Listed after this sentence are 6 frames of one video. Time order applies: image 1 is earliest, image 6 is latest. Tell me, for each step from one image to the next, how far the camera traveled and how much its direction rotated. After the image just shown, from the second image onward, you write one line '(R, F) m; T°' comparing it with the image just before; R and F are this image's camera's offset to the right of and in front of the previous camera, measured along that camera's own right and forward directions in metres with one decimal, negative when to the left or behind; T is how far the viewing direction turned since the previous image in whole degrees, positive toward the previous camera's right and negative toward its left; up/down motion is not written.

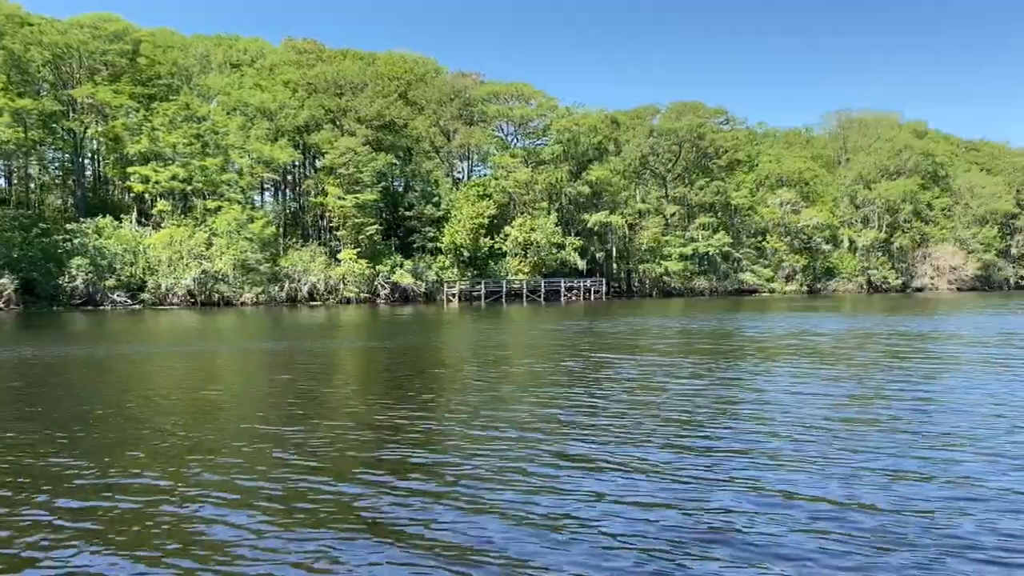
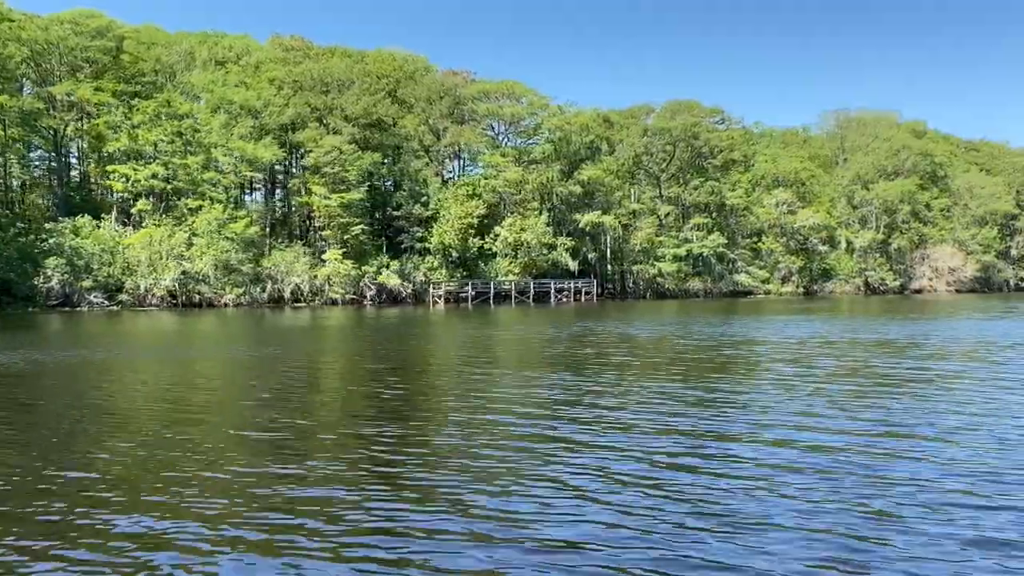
(+0.7, +0.8) m; 0°
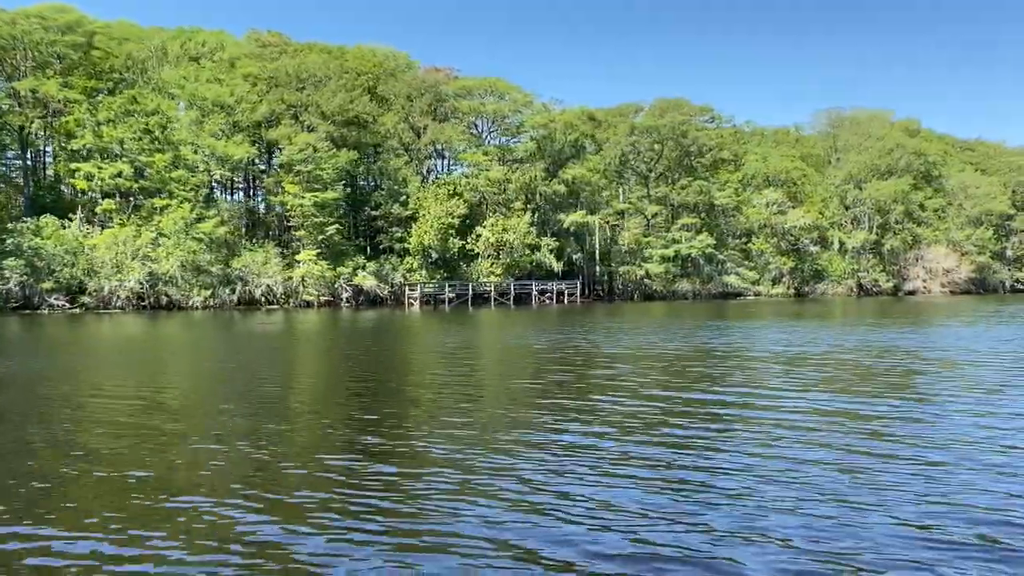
(+1.0, +1.1) m; 0°
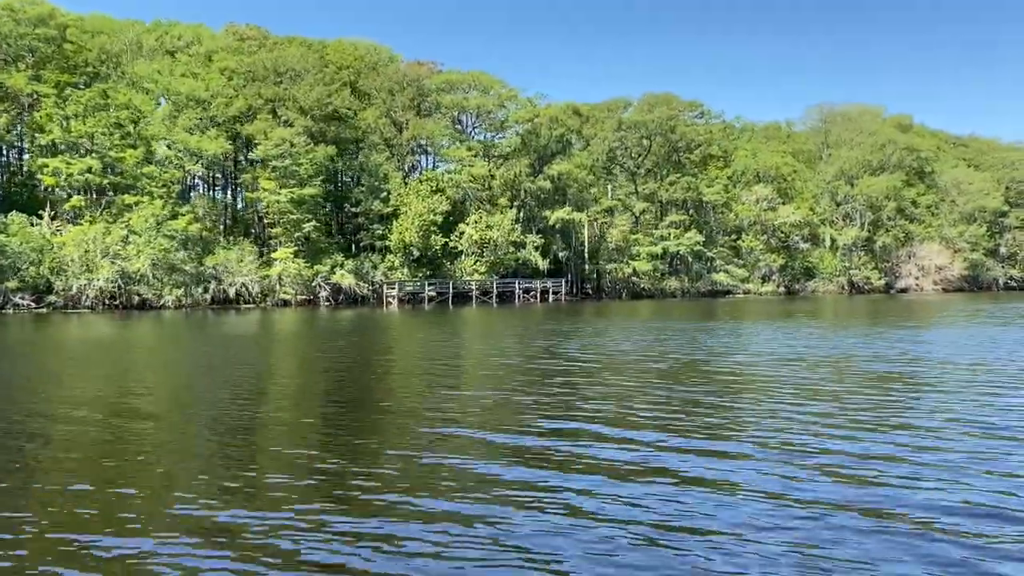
(+0.8, +0.8) m; 0°
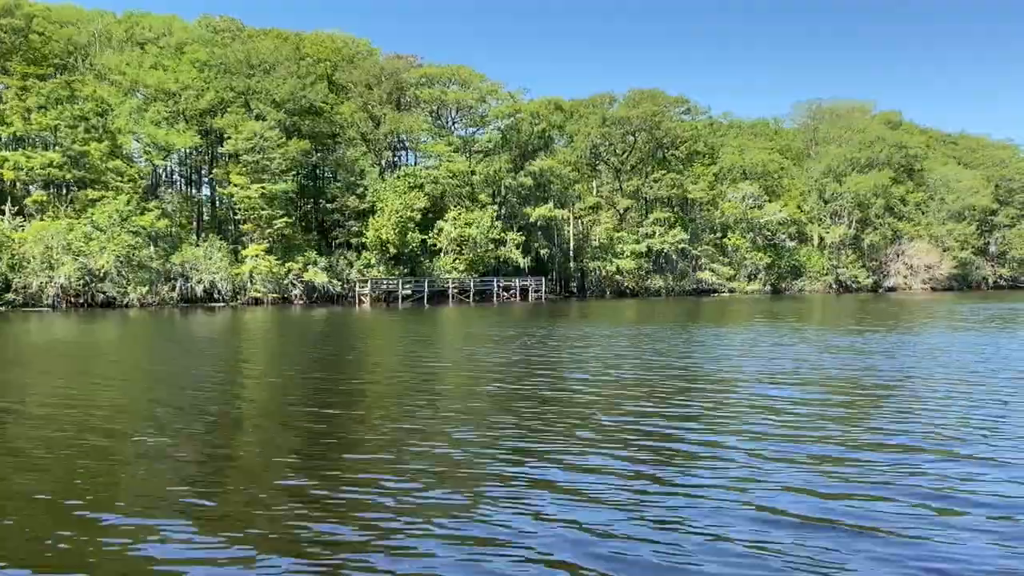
(+0.9, +0.9) m; 0°
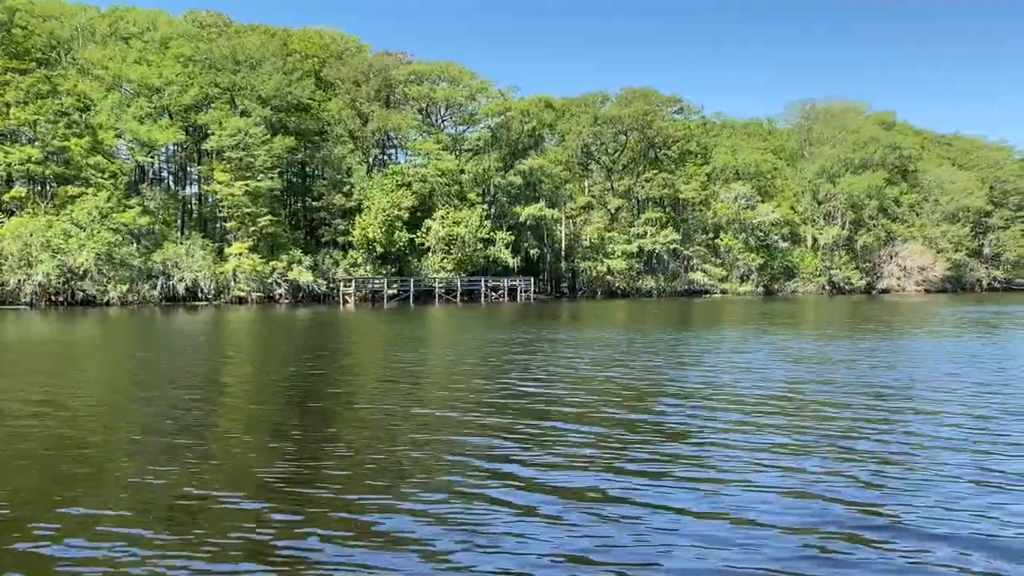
(+0.5, +0.5) m; 0°
